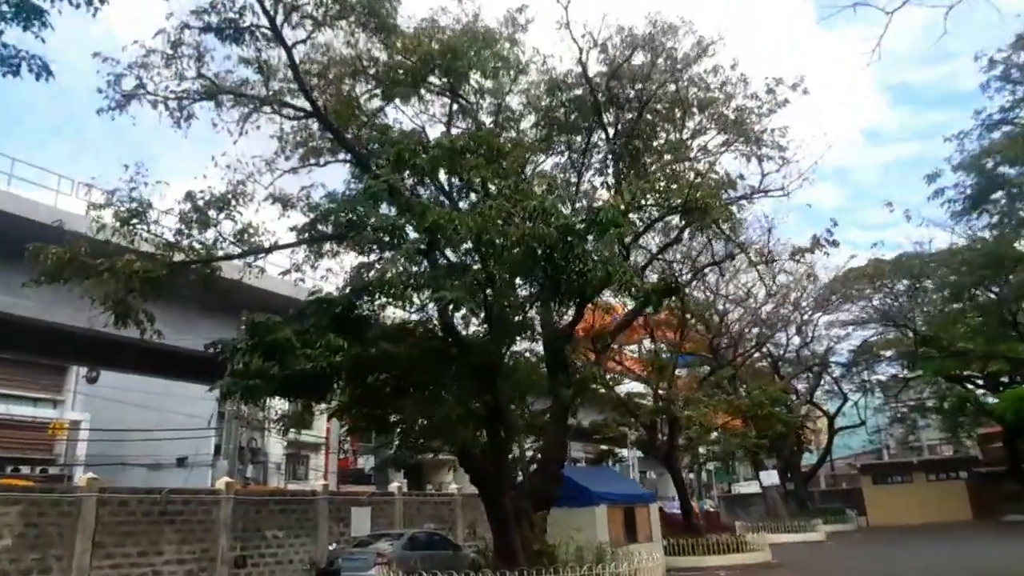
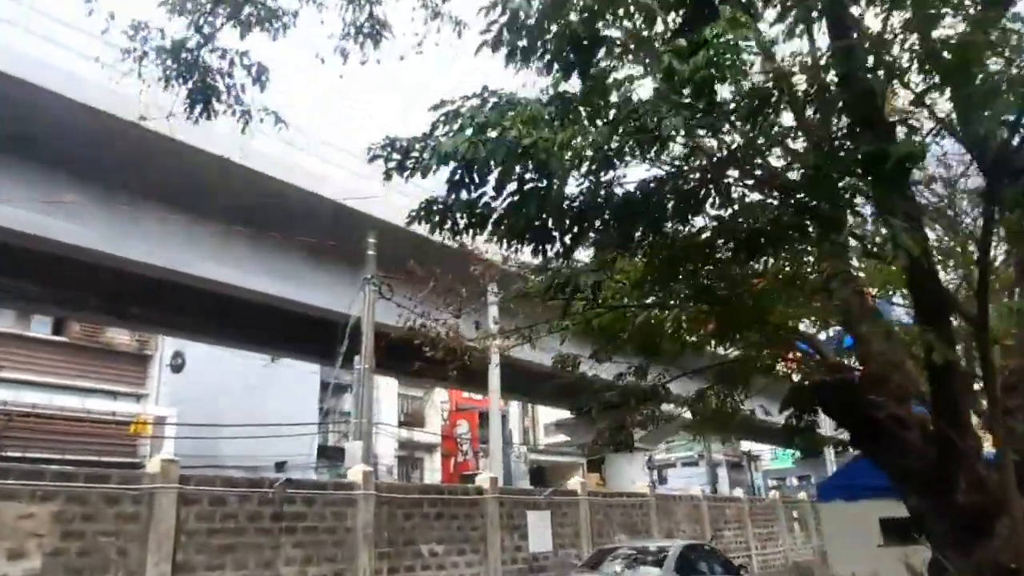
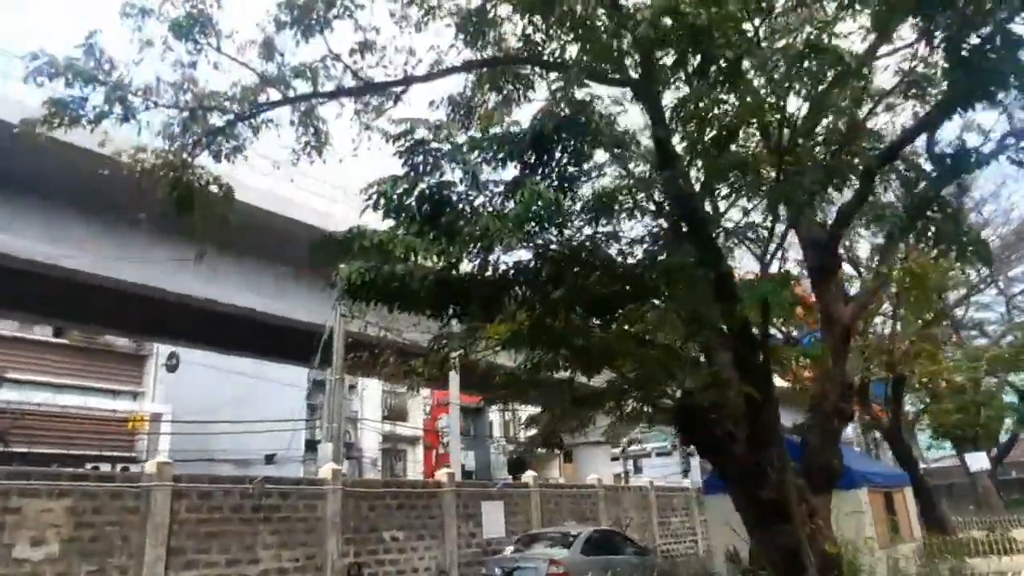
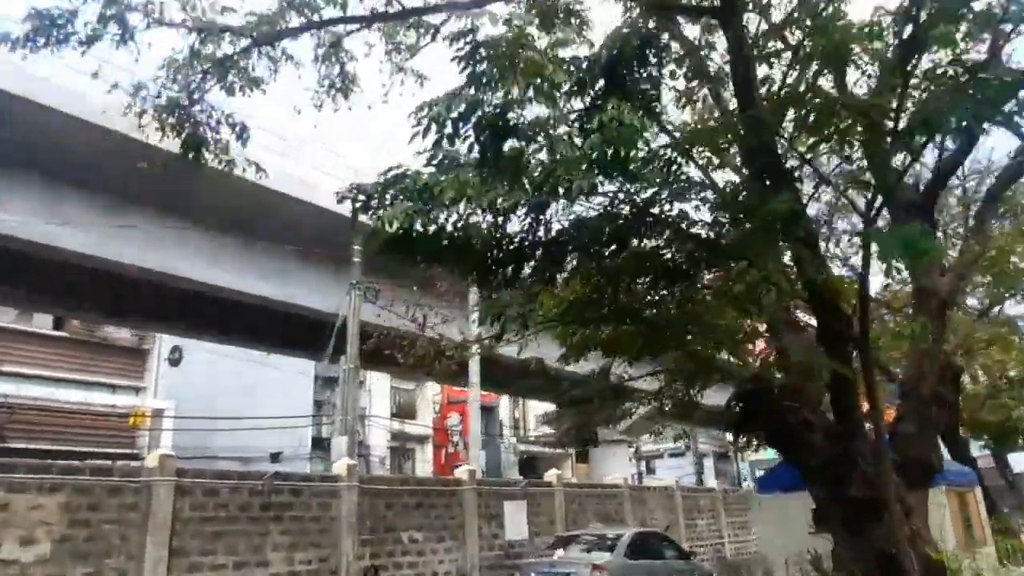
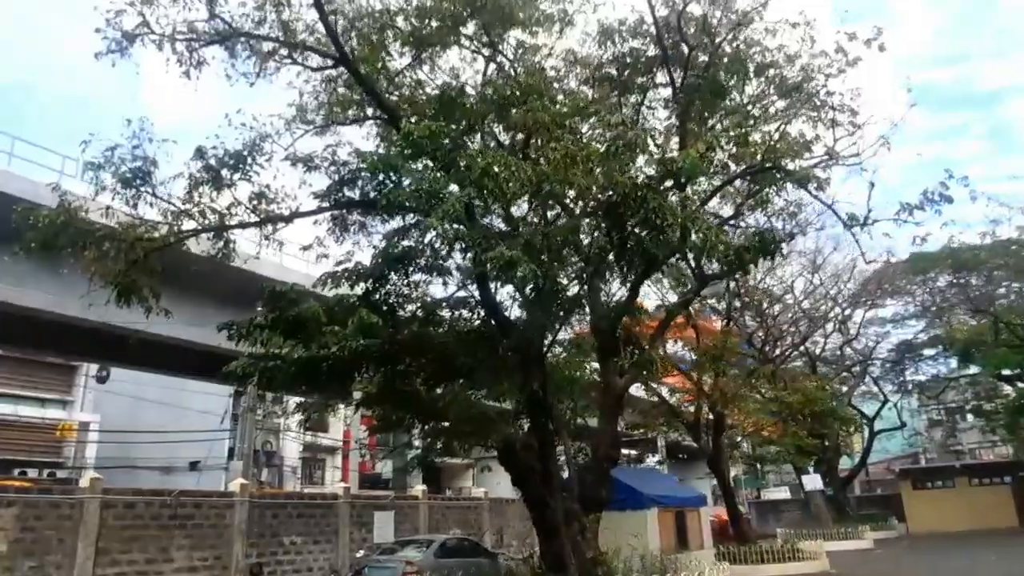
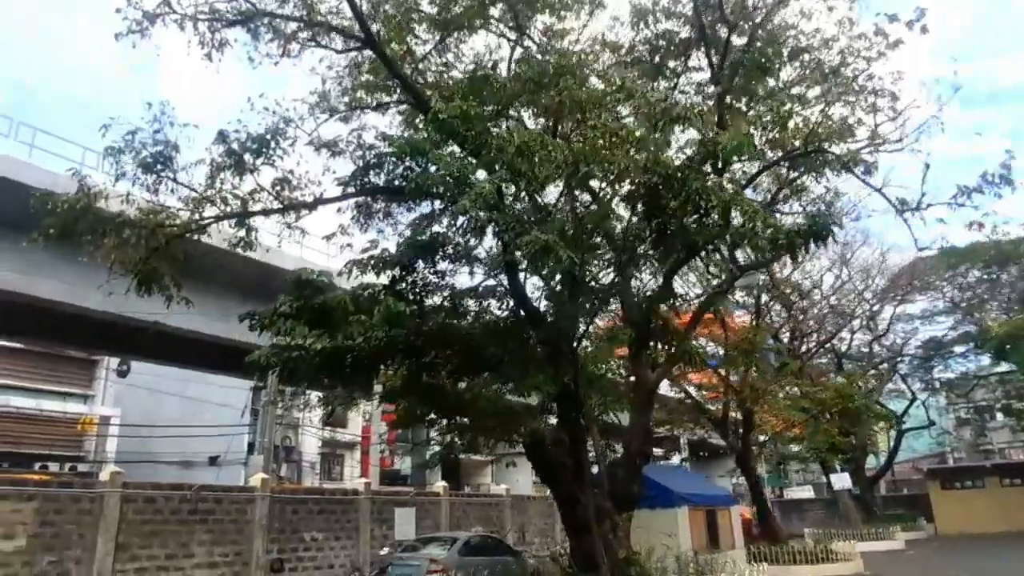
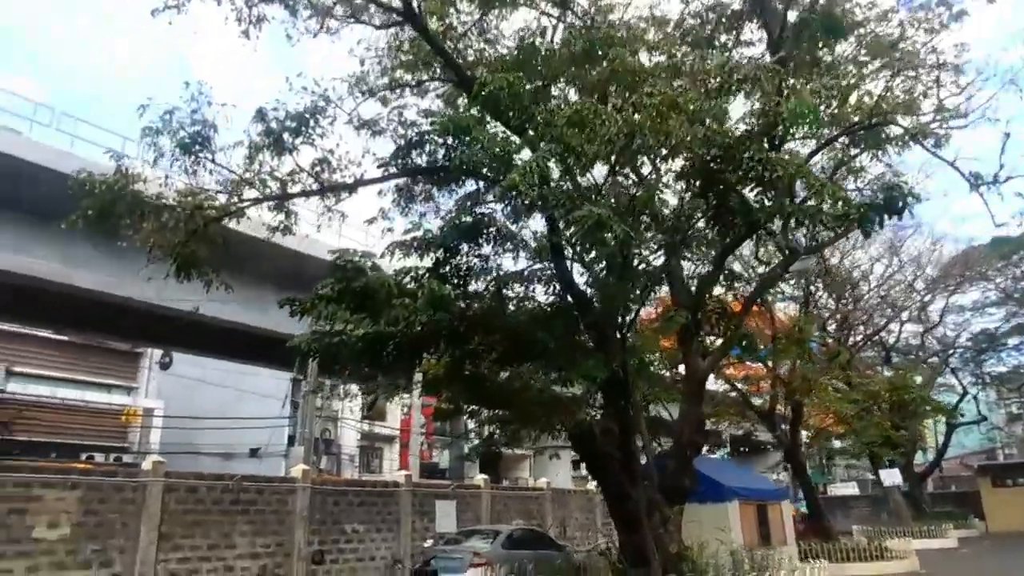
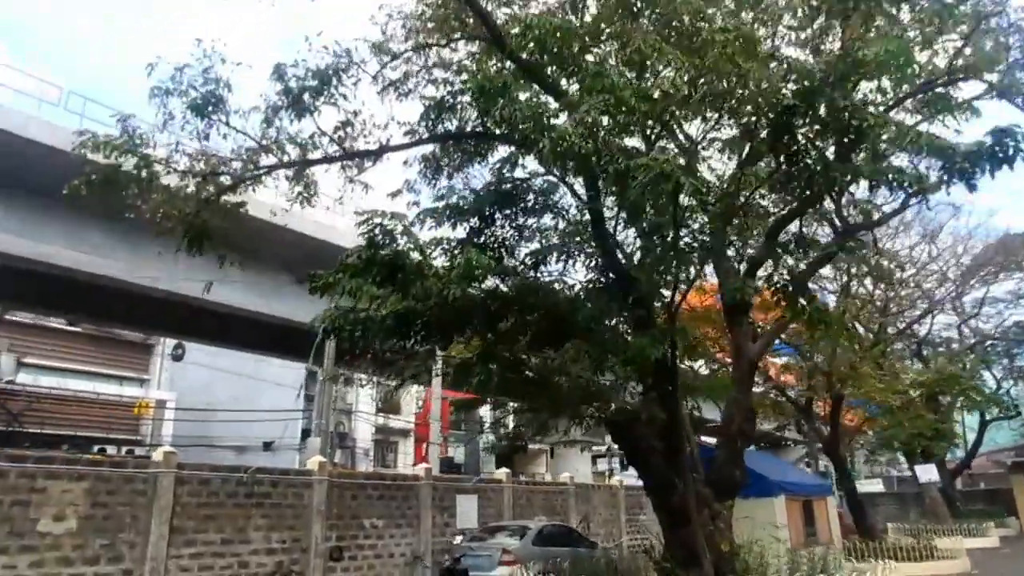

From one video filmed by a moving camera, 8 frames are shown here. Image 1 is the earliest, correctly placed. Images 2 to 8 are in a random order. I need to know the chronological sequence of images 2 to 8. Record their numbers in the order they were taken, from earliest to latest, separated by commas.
5, 6, 7, 8, 3, 4, 2
